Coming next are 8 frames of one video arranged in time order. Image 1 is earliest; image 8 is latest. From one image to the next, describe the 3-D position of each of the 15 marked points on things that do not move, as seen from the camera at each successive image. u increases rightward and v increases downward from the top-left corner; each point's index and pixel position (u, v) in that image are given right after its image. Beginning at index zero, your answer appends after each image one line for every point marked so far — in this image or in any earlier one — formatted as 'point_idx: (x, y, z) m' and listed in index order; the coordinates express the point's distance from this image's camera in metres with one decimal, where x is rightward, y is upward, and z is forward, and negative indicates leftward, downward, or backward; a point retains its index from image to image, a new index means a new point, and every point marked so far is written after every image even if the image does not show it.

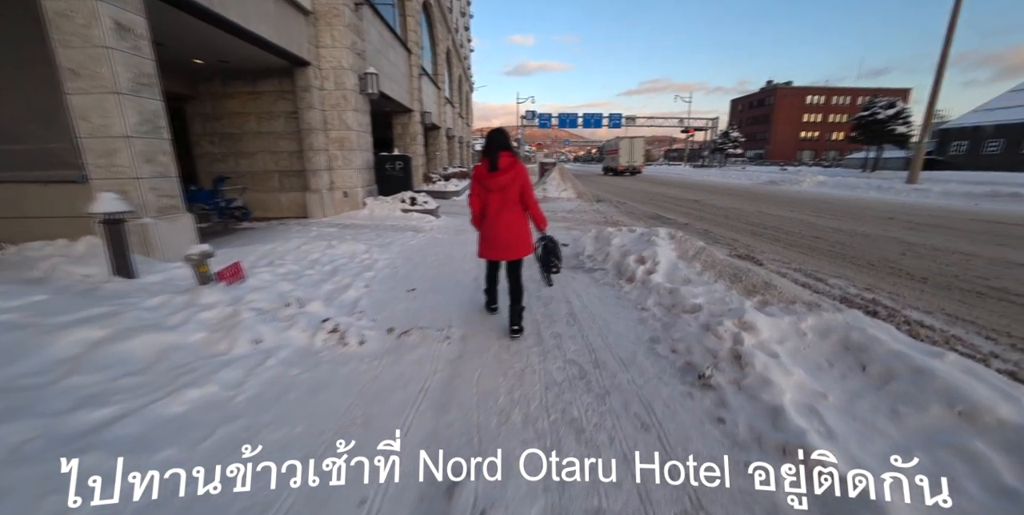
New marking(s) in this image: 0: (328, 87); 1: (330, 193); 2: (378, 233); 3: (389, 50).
0: (-4.3, +4.0, +9.2) m
1: (-4.5, +1.6, +9.6) m
2: (-2.7, +0.5, +7.9) m
3: (-4.2, +7.0, +13.3) m
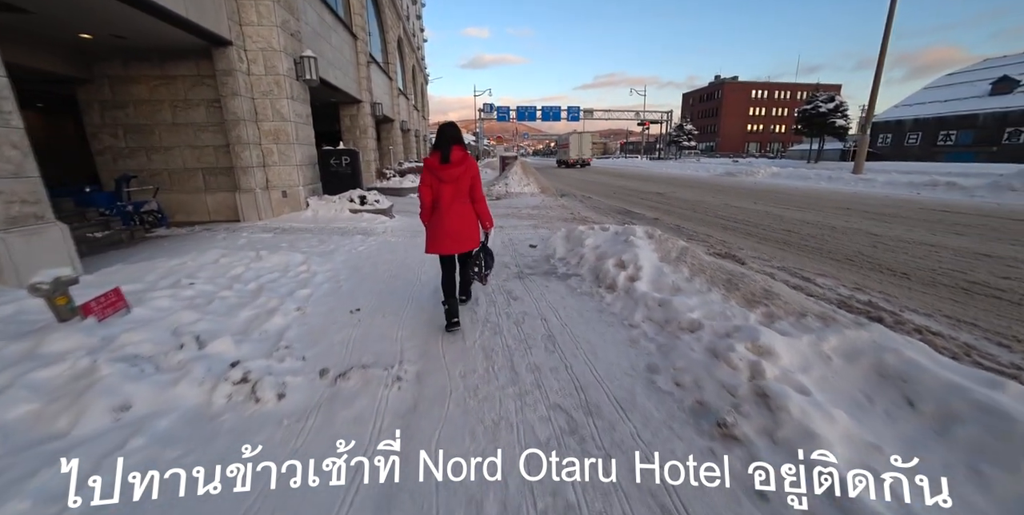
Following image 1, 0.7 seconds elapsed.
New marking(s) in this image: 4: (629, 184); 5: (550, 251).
0: (-5.2, +3.8, +8.0) m
1: (-5.3, +1.4, +8.4) m
2: (-3.3, +0.3, +7.0) m
3: (-5.6, +6.9, +12.0) m
4: (+5.7, +3.6, +19.0) m
5: (+0.6, +0.1, +6.2) m
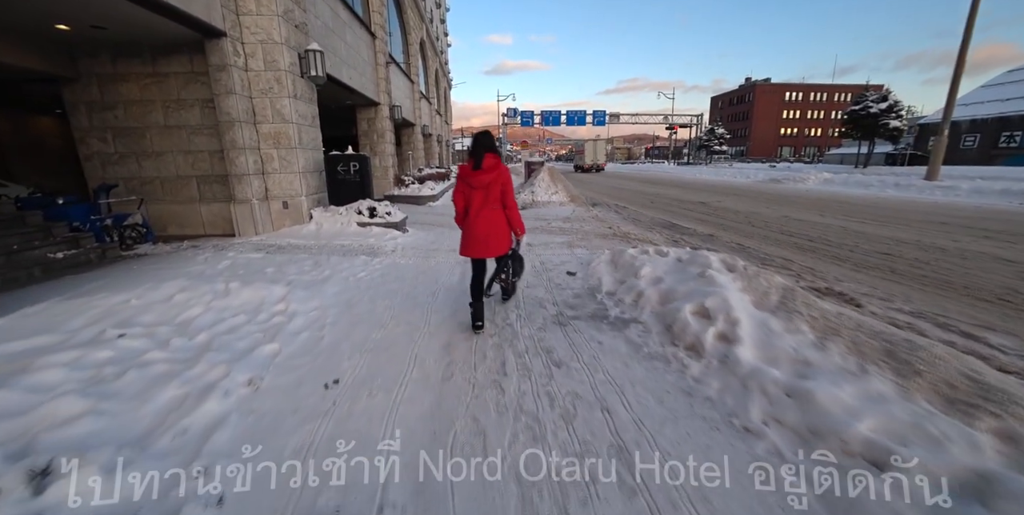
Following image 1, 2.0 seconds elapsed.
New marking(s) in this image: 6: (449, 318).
0: (-4.7, +3.4, +7.1) m
1: (-4.7, +1.0, +7.5) m
2: (-2.9, 0.0, +5.9) m
3: (-4.7, +6.5, +11.1) m
4: (+6.8, +2.9, +17.5) m
5: (+1.0, -0.3, +5.0) m
6: (-0.6, -0.6, +4.0) m
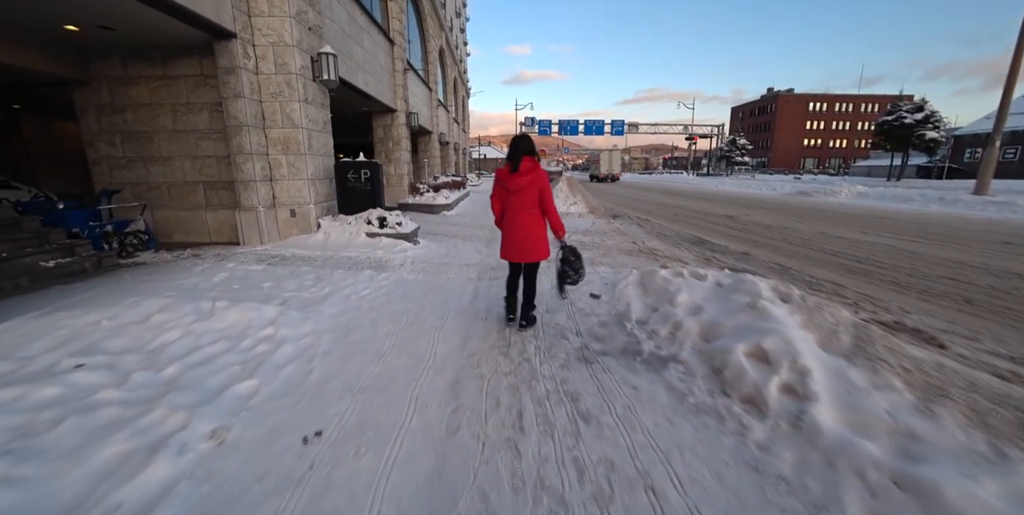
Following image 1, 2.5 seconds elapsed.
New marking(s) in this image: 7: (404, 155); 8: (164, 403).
0: (-4.3, +3.3, +6.8) m
1: (-4.4, +0.8, +7.2) m
2: (-2.6, -0.2, +5.5) m
3: (-4.2, +6.2, +10.9) m
4: (+7.5, +2.3, +16.8) m
5: (+1.2, -0.6, +4.4) m
6: (-0.5, -0.8, +3.6) m
7: (-4.0, +3.8, +14.6) m
8: (-2.1, -0.9, +2.4) m
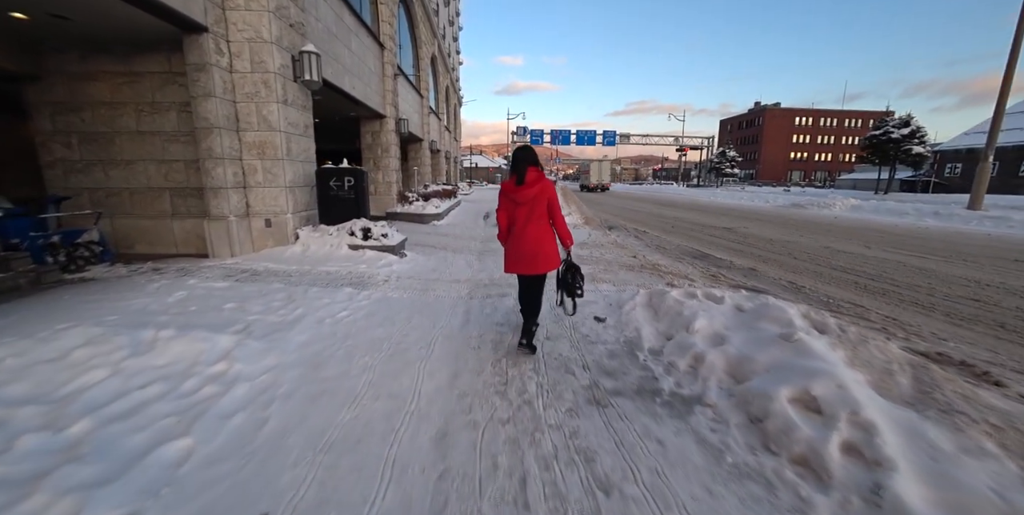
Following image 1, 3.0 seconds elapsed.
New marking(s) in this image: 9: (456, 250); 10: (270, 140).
0: (-4.4, +3.0, +6.3) m
1: (-4.5, +0.6, +6.6) m
2: (-2.7, -0.4, +4.9) m
3: (-4.3, +5.9, +10.5) m
4: (+7.2, +1.8, +16.5) m
5: (+1.2, -0.8, +3.9) m
6: (-0.5, -1.0, +3.0) m
7: (-4.3, +3.4, +14.1) m
8: (-2.1, -1.0, +1.8) m
9: (-1.2, +0.2, +8.5) m
10: (-4.0, +2.0, +6.5) m
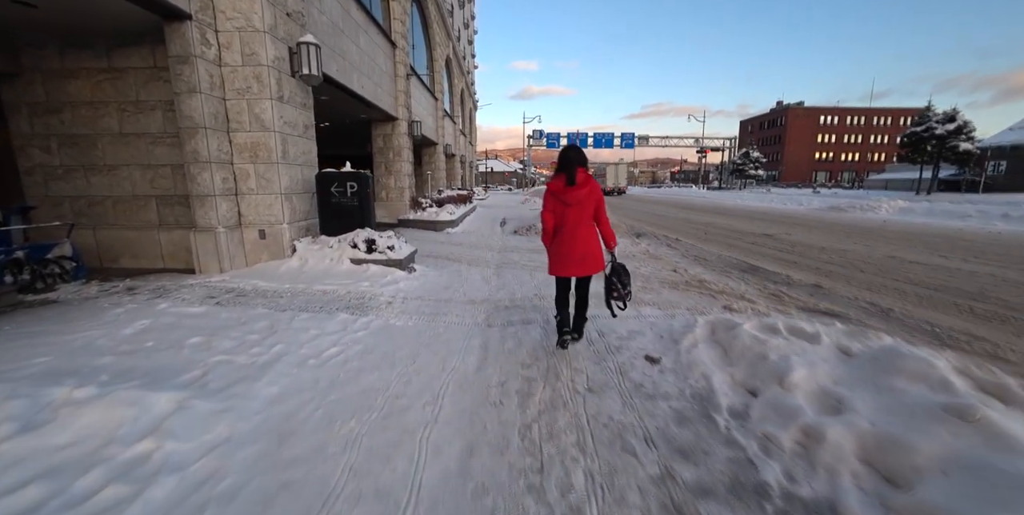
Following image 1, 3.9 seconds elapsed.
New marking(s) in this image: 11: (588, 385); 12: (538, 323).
0: (-4.0, +2.8, +5.6) m
1: (-4.2, +0.4, +5.9) m
2: (-2.4, -0.6, +4.2) m
3: (-3.8, +5.6, +9.8) m
4: (+7.9, +1.5, +15.4) m
5: (+1.4, -1.0, +3.0) m
6: (-0.3, -1.2, +2.2) m
7: (-3.7, +3.1, +13.4) m
8: (-1.9, -1.2, +1.0) m
9: (-0.8, -0.1, +7.7) m
10: (-3.7, +1.7, +5.8) m
11: (+0.6, -1.0, +3.1) m
12: (+0.3, -0.7, +4.4) m
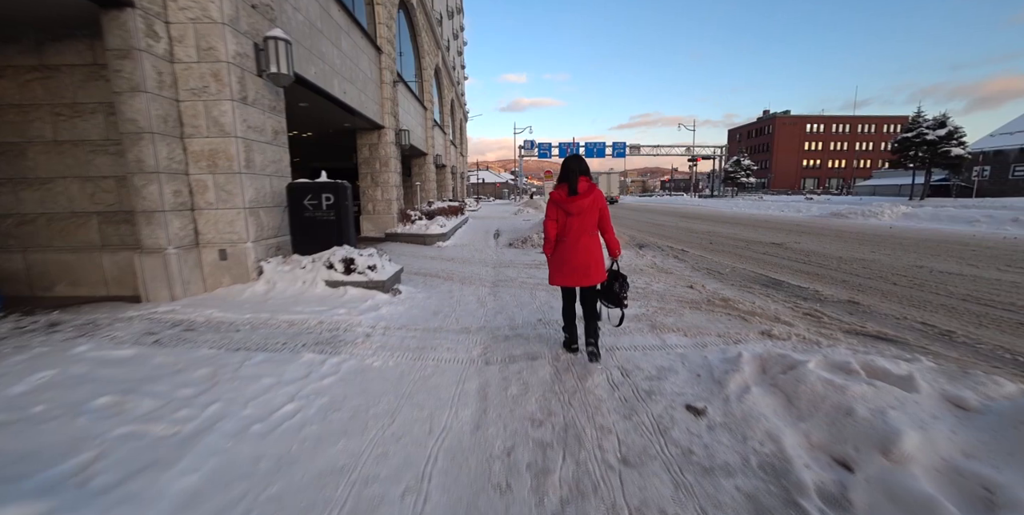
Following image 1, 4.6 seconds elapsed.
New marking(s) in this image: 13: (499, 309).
0: (-4.1, +2.5, +4.9) m
1: (-4.2, +0.1, +5.1) m
2: (-2.4, -0.9, +3.4) m
3: (-4.0, +5.2, +9.1) m
4: (+7.7, +1.1, +14.8) m
5: (+1.5, -1.1, +2.3) m
6: (-0.2, -1.3, +1.4) m
7: (-3.9, +2.6, +12.7) m
8: (-1.8, -1.3, +0.2) m
9: (-0.9, -0.4, +7.0) m
10: (-3.7, +1.4, +5.1) m
11: (+0.7, -1.2, +2.3) m
12: (+0.3, -1.0, +3.7) m
13: (-0.2, -0.7, +5.3) m
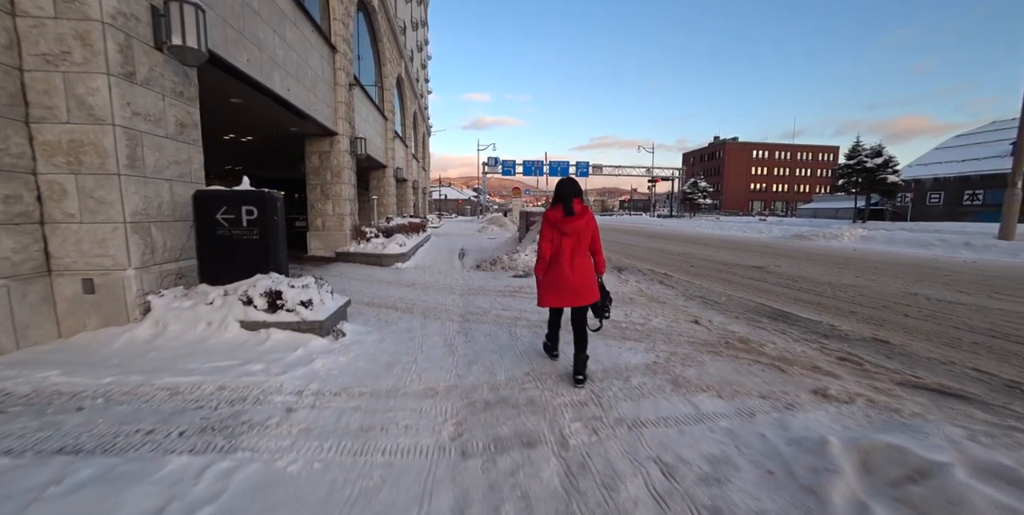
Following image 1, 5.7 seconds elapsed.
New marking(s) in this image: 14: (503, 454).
0: (-4.3, +2.2, +3.5) m
1: (-4.4, -0.3, +3.6) m
2: (-2.4, -1.1, +2.0) m
3: (-4.6, +4.7, +7.9) m
4: (+6.5, +0.3, +14.5) m
5: (+1.5, -1.4, +1.3) m
6: (-0.1, -1.5, +0.2) m
7: (-4.8, +1.9, +11.3) m
8: (-1.5, -1.5, -1.1) m
9: (-1.2, -0.8, +5.7) m
10: (-3.9, +1.1, +3.7) m
11: (+0.7, -1.4, +1.3) m
12: (+0.2, -1.2, +2.6) m
13: (-0.4, -1.0, +4.1) m
14: (-0.1, -1.2, +2.5) m
